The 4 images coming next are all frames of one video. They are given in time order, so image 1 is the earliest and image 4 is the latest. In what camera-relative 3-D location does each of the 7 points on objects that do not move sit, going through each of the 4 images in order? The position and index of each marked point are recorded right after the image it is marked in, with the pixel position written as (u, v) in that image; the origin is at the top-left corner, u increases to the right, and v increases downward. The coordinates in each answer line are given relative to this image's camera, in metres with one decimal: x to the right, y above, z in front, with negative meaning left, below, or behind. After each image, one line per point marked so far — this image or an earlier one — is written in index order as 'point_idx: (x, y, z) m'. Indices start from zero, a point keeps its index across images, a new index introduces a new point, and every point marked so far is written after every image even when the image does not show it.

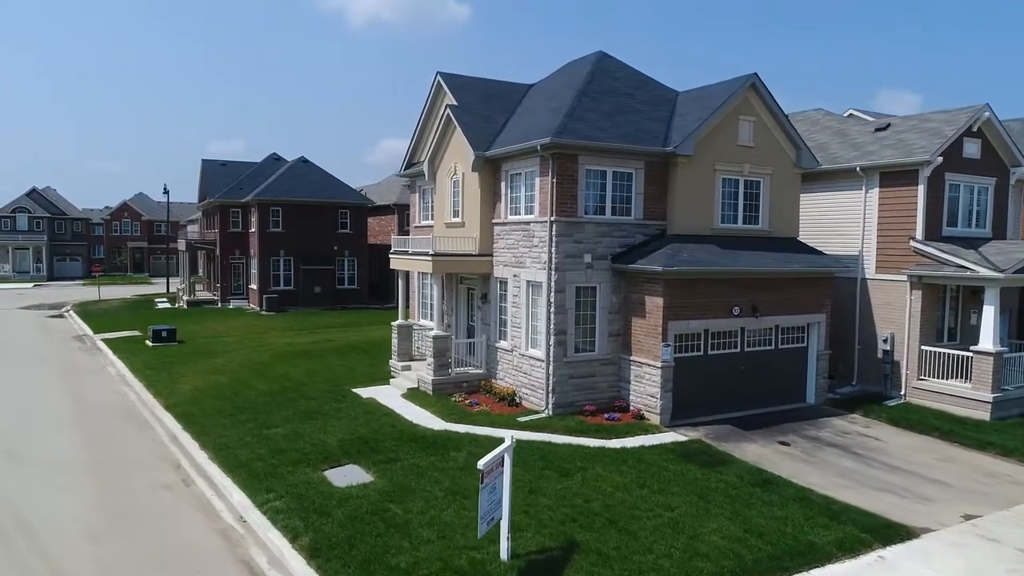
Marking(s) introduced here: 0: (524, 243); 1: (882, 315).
0: (+0.3, +1.1, +17.7) m
1: (+10.2, -0.7, +19.7) m
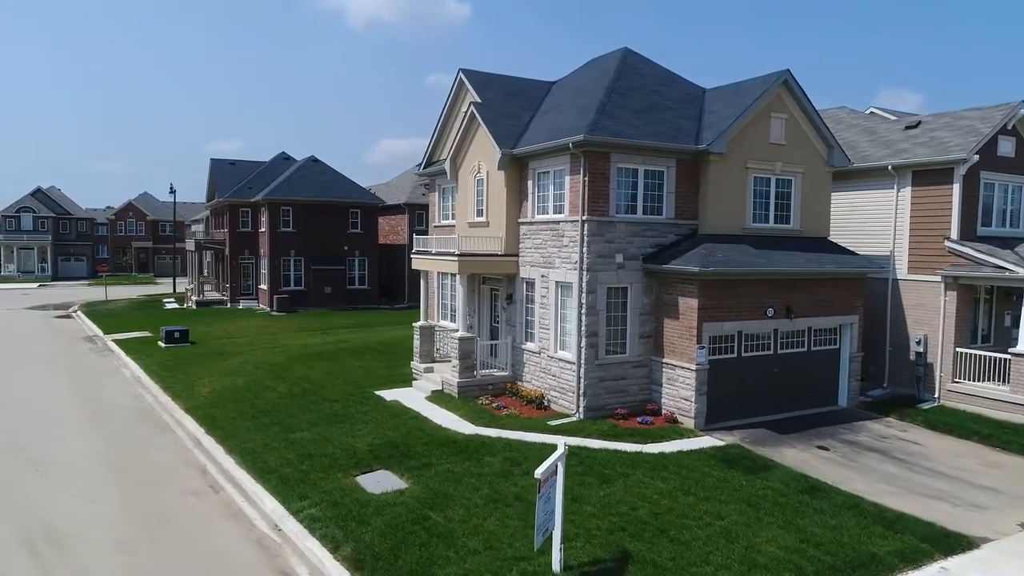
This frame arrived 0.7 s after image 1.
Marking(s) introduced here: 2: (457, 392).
0: (+1.0, +1.1, +17.3) m
1: (+10.9, -0.8, +19.3) m
2: (-1.4, -2.7, +18.3) m
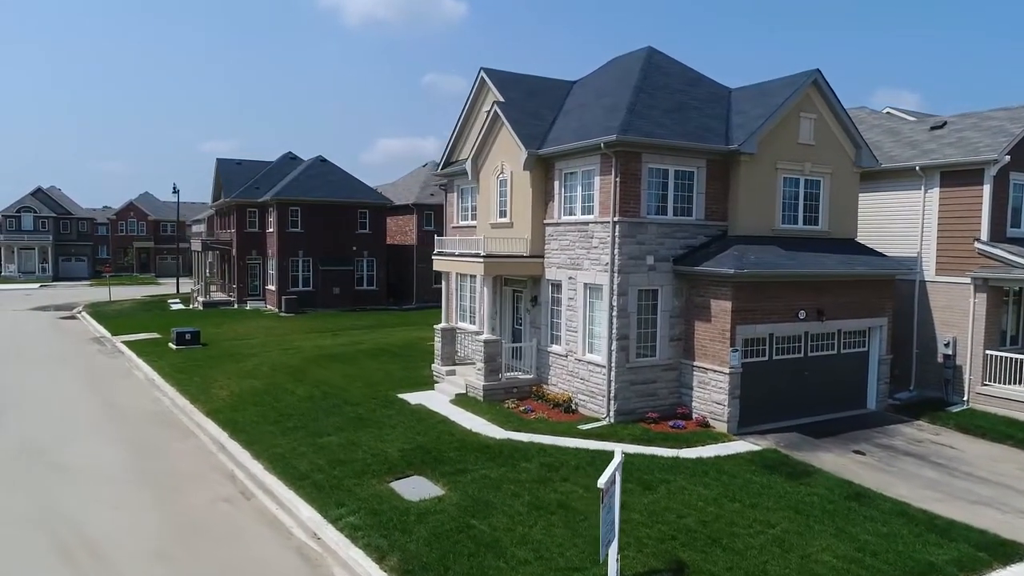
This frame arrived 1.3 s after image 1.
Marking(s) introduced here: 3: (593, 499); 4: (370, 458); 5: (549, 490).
0: (+1.6, +1.0, +17.1) m
1: (+11.5, -0.8, +19.2) m
2: (-0.7, -2.7, +18.1) m
3: (+1.4, -3.5, +11.8) m
4: (-2.8, -3.3, +14.1) m
5: (+0.6, -3.5, +12.3) m
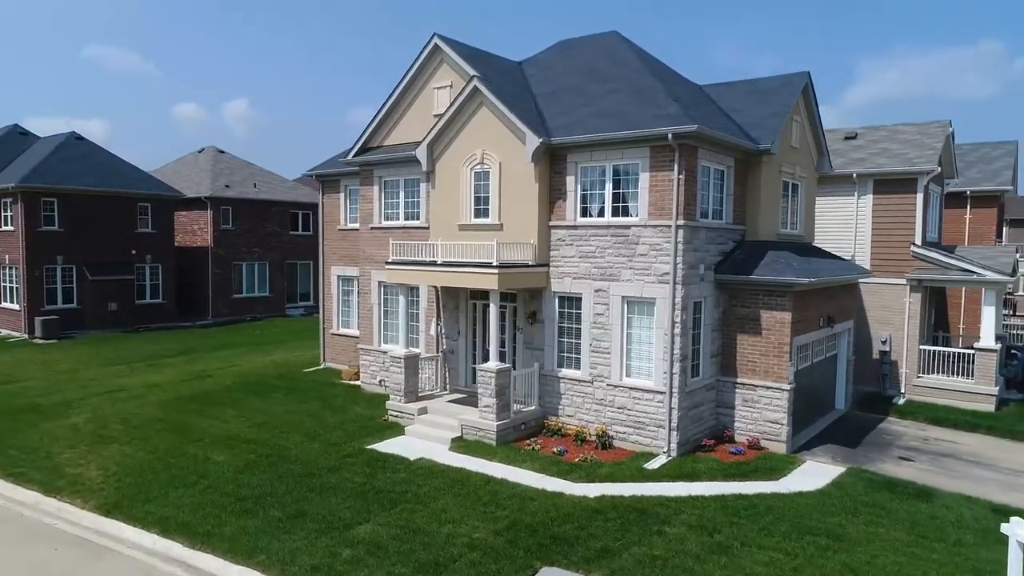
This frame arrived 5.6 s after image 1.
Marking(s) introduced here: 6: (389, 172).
0: (+2.1, +0.7, +14.6) m
1: (+10.4, -0.8, +20.5) m
2: (-0.4, -3.1, +14.6) m
3: (+4.1, -3.7, +9.7) m
4: (-0.6, -3.7, +10.2) m
5: (+3.2, -3.7, +9.8) m
6: (-3.2, +3.0, +18.4) m
